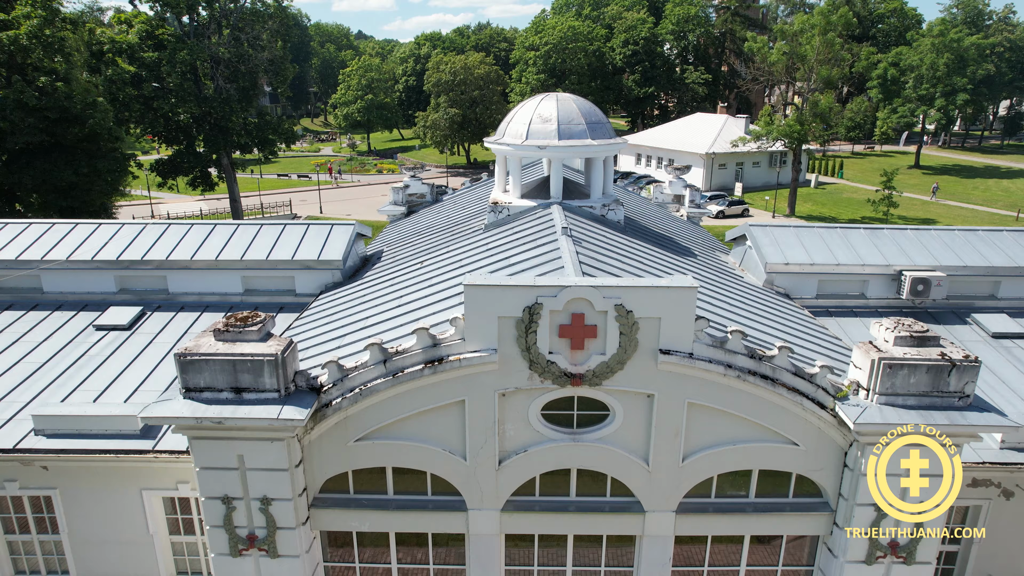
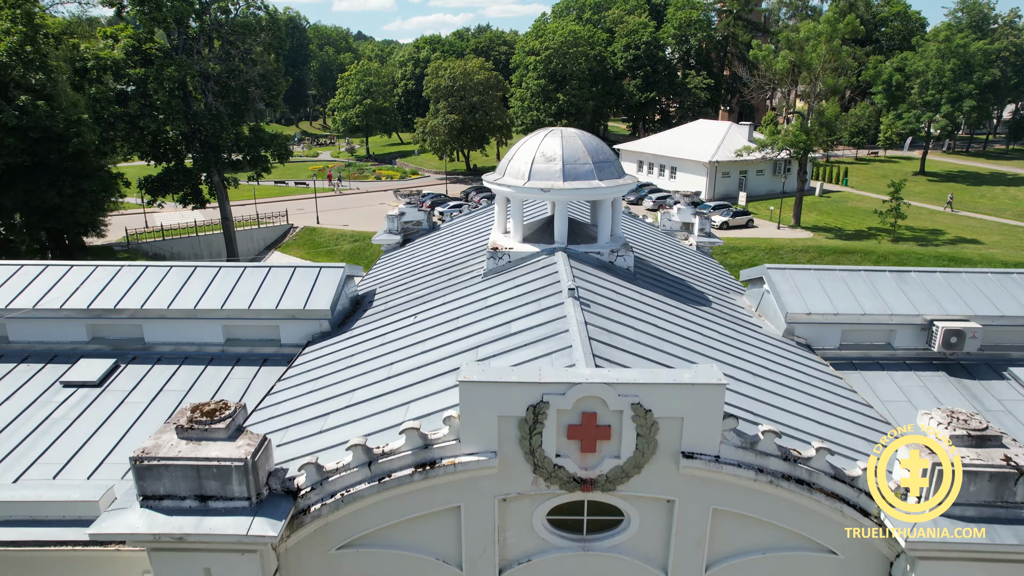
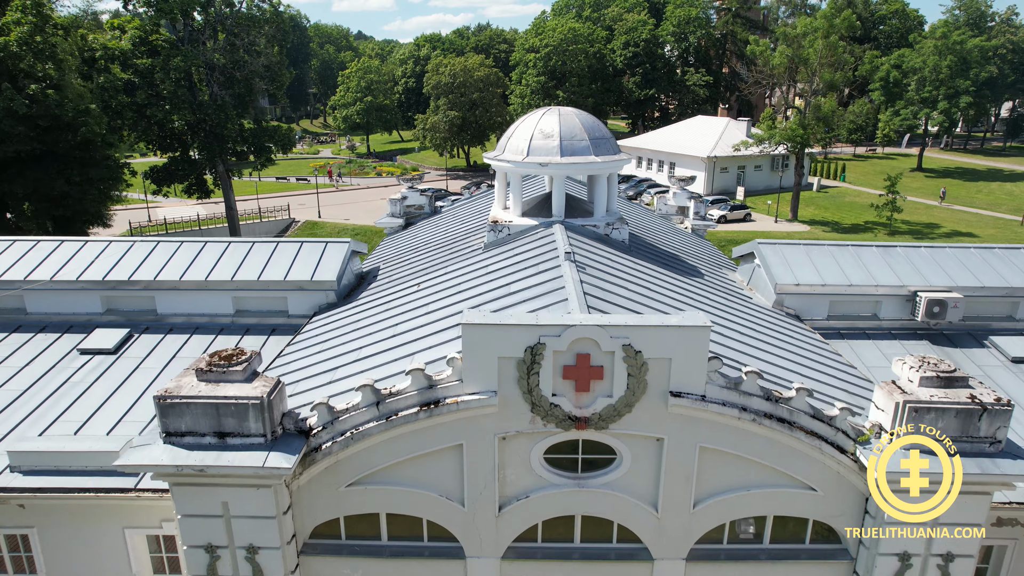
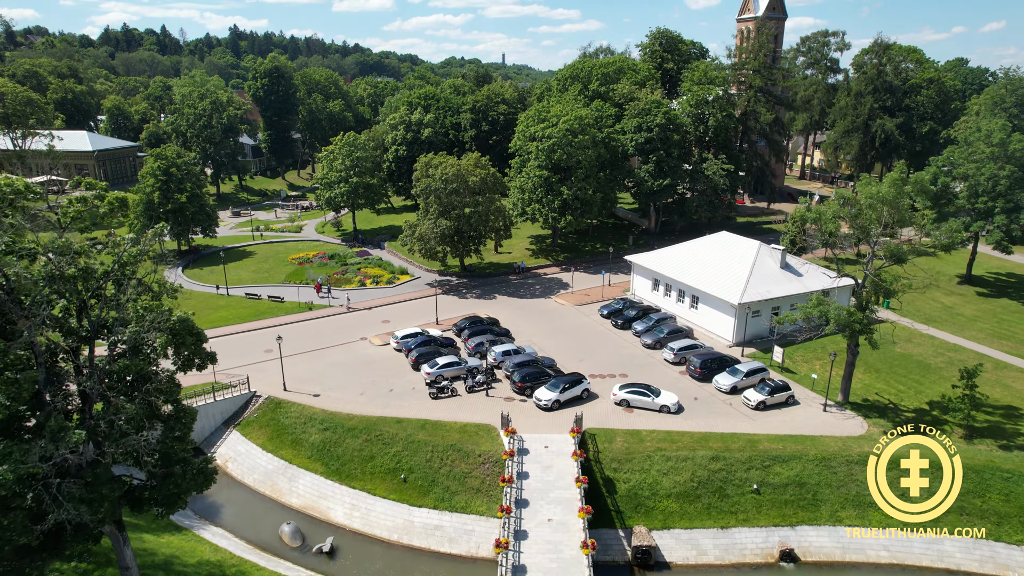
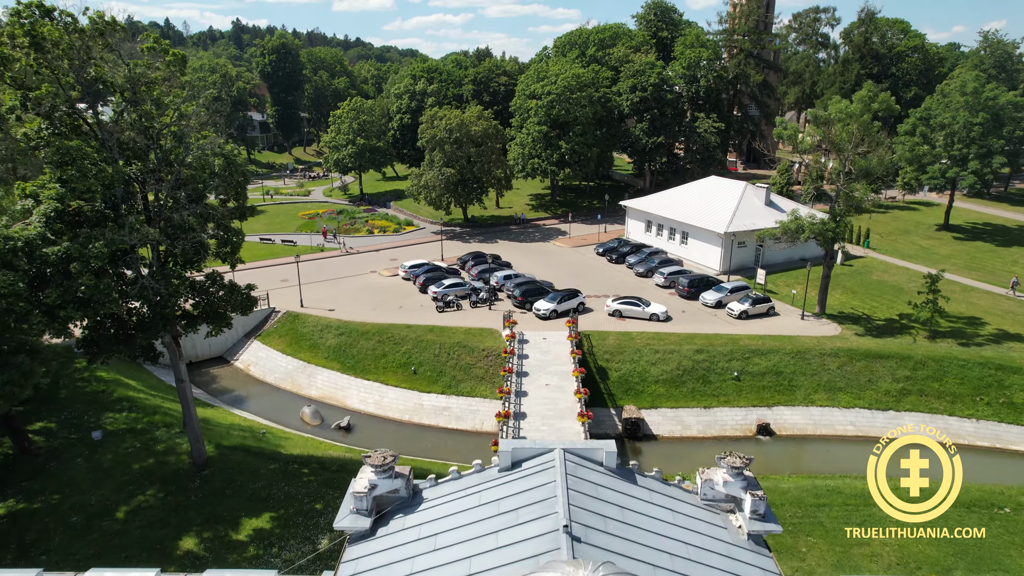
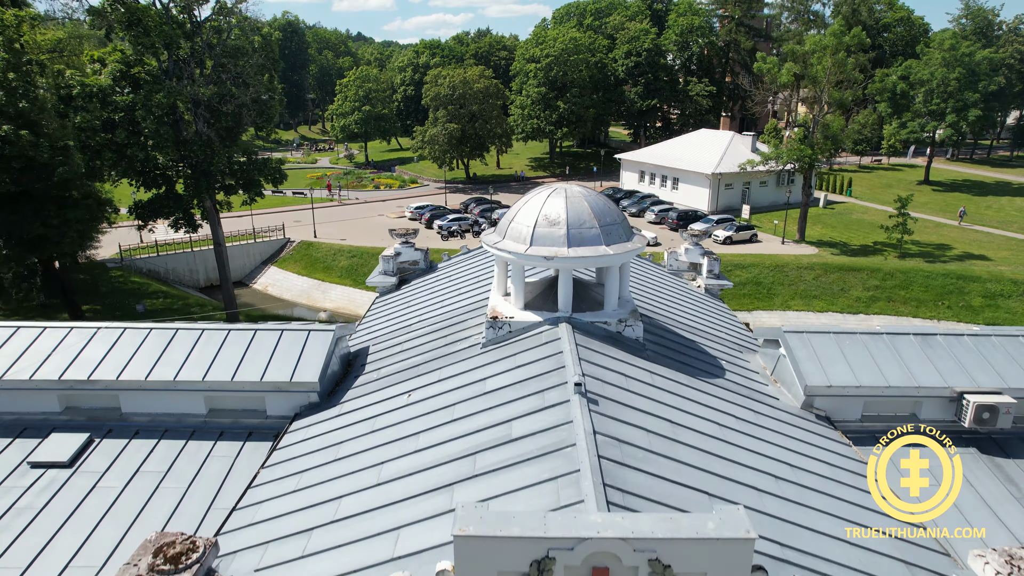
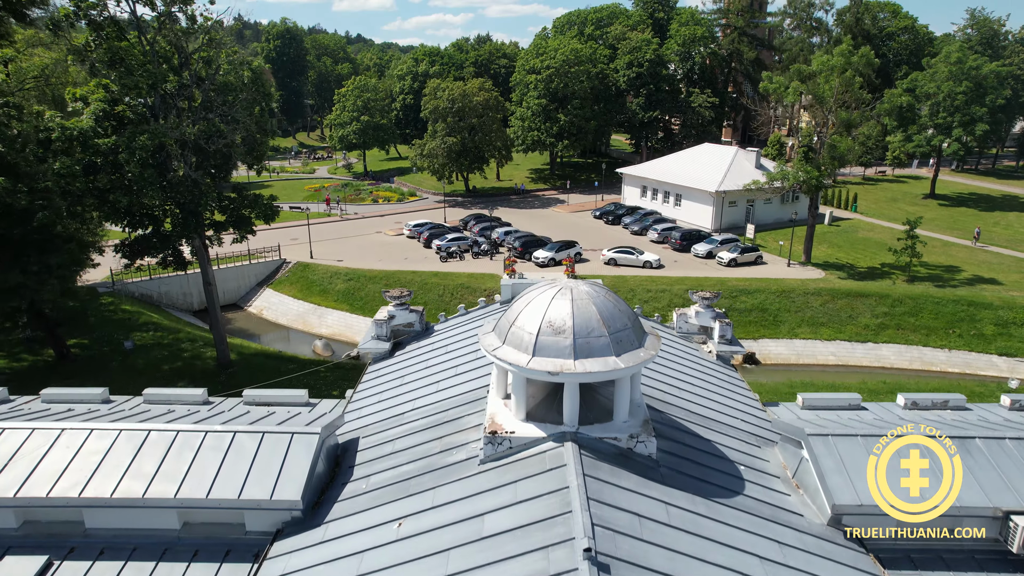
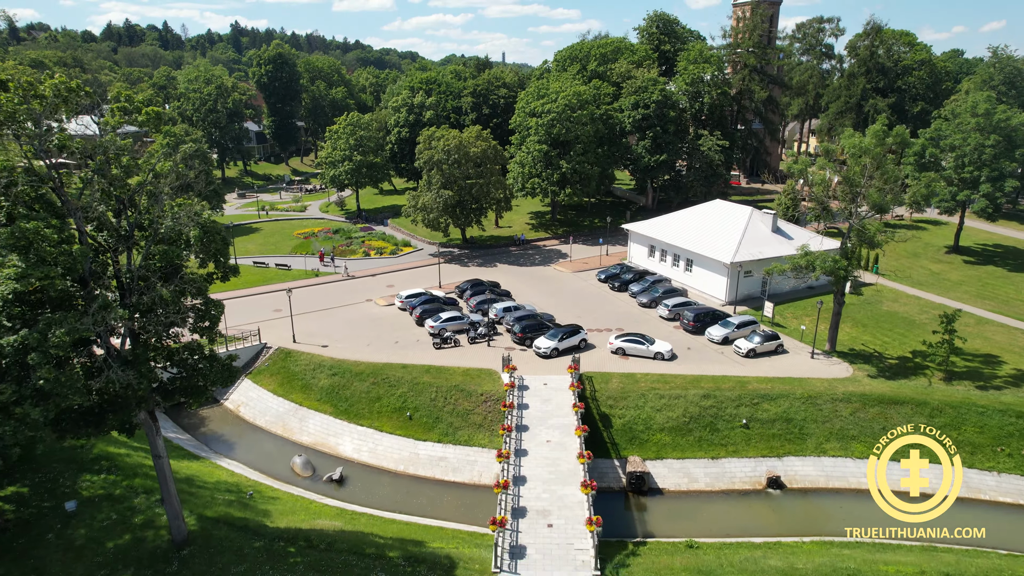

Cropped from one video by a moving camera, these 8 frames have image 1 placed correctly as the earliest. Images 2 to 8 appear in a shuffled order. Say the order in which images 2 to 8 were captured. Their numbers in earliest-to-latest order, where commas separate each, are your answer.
3, 2, 6, 7, 5, 8, 4
